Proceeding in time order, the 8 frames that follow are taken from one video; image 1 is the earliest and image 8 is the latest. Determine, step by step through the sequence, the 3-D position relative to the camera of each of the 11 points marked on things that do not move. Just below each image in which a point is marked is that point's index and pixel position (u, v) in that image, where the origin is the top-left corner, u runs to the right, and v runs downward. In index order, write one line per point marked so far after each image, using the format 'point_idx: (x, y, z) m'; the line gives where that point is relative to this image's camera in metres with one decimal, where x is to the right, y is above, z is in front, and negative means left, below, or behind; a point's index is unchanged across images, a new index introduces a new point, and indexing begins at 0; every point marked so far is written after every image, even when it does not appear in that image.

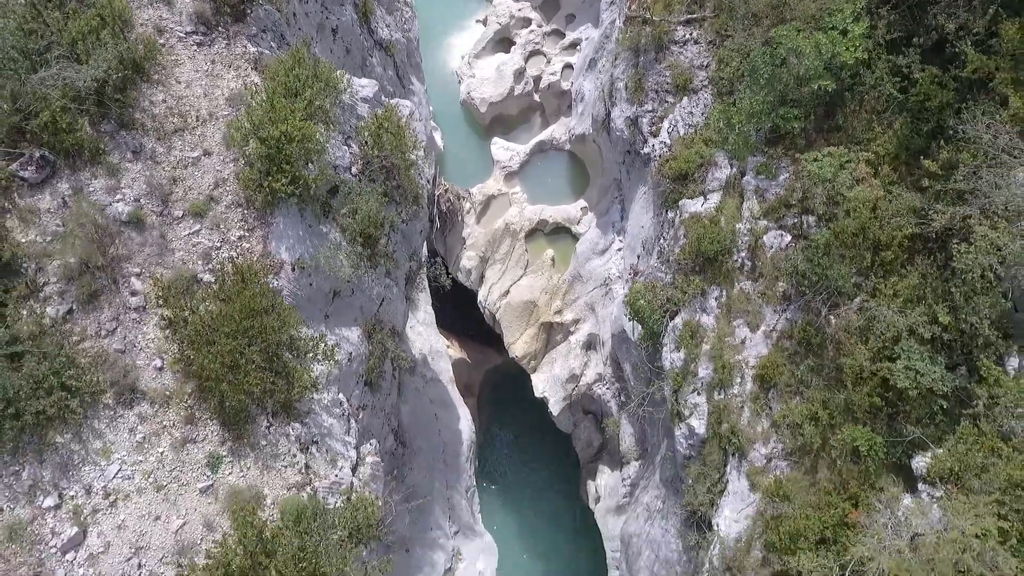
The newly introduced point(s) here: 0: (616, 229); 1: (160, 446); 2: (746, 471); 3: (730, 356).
0: (+2.9, +1.7, +17.2) m
1: (-4.6, -2.1, +8.0) m
2: (+4.3, -3.3, +11.2) m
3: (+4.2, -1.3, +11.8) m
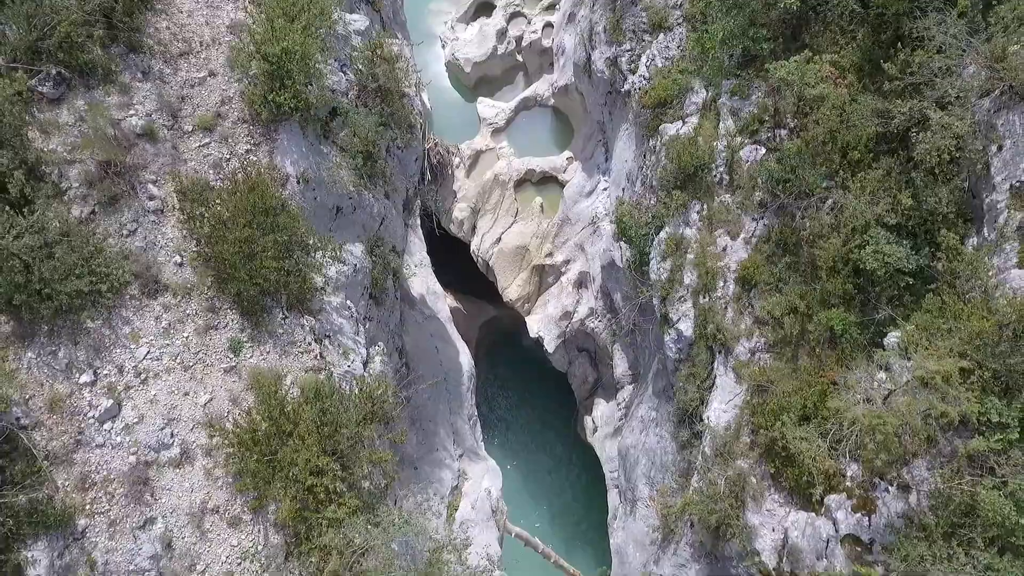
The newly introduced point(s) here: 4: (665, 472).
0: (+2.6, +3.4, +17.9) m
1: (-4.6, -0.6, +8.6) m
2: (+4.3, -1.5, +11.9) m
3: (+4.1, +0.5, +12.5) m
4: (+3.3, -4.1, +13.3) m
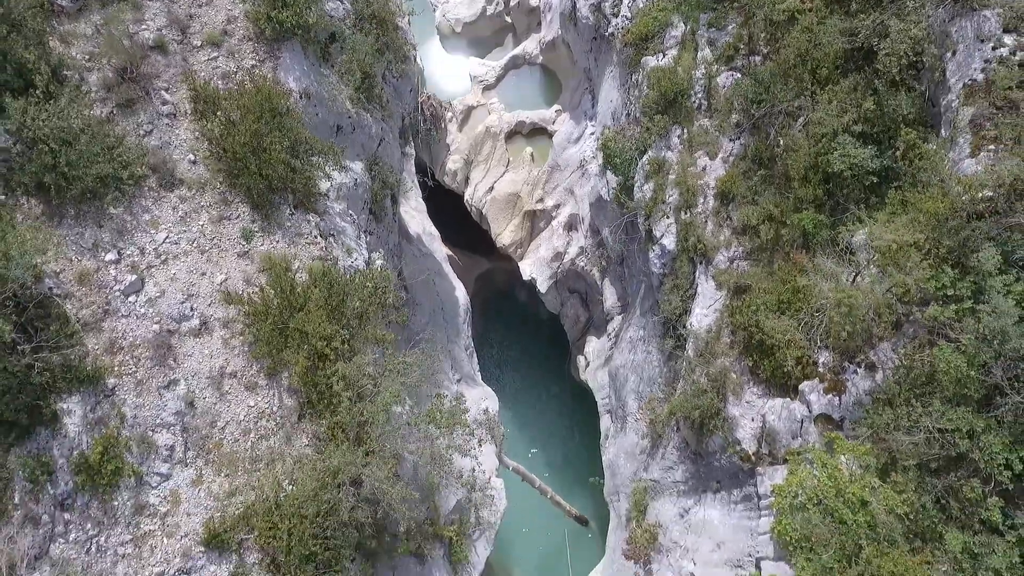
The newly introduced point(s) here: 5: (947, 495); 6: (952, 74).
0: (+2.3, +5.2, +18.7) m
1: (-4.7, +1.0, +9.3) m
2: (+4.1, +0.3, +12.7) m
3: (+3.9, +2.3, +13.3) m
4: (+3.2, -2.3, +14.0) m
5: (+6.6, -3.1, +9.3) m
6: (+7.7, +3.8, +10.8) m
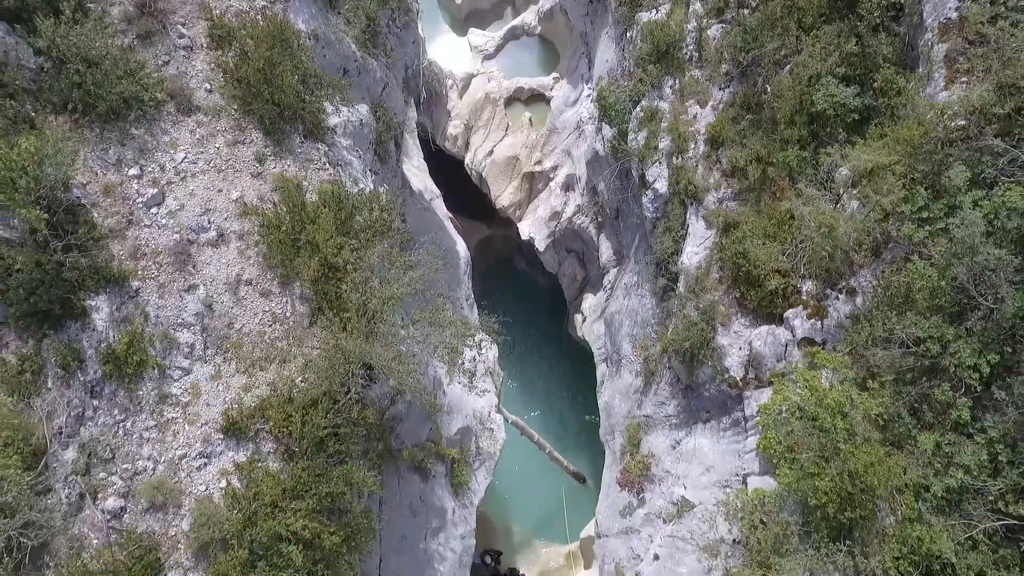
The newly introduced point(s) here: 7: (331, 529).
0: (+2.3, +6.5, +19.2) m
1: (-4.7, +2.3, +9.8) m
2: (+4.1, +1.6, +13.2) m
3: (+3.9, +3.6, +13.8) m
4: (+3.2, -1.0, +14.6) m
5: (+6.6, -1.8, +9.9) m
6: (+7.7, +5.1, +11.3) m
7: (-2.4, -3.2, +8.2) m
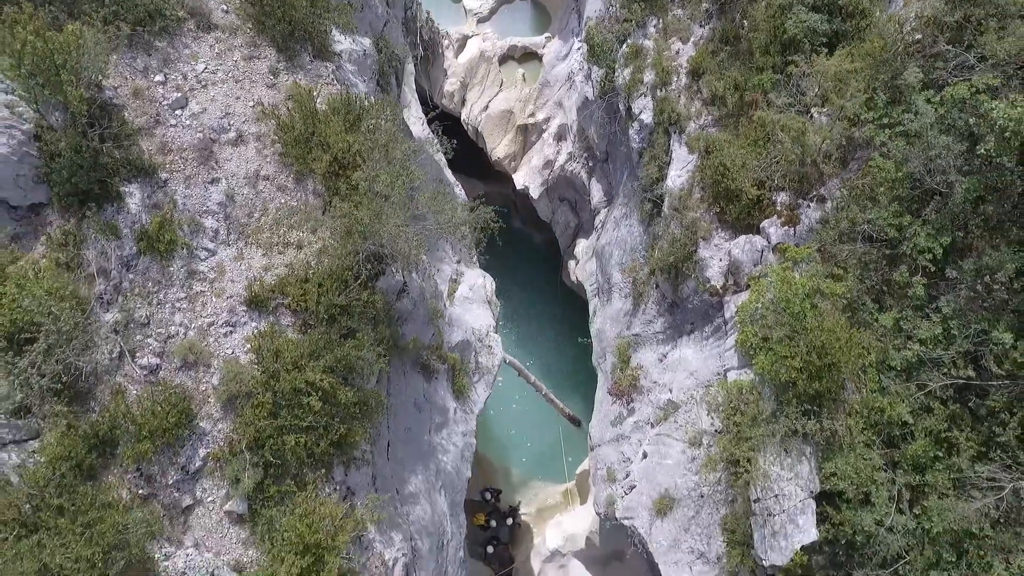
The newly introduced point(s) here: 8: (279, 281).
0: (+2.1, +8.3, +20.1) m
1: (-4.9, +4.0, +10.7) m
2: (+4.0, +3.4, +14.1) m
3: (+3.8, +5.4, +14.7) m
4: (+3.1, +0.8, +15.5) m
5: (+6.5, 0.0, +10.8) m
6: (+7.5, +6.9, +12.3) m
7: (-2.5, -1.5, +9.1) m
8: (-3.6, +0.1, +9.4) m
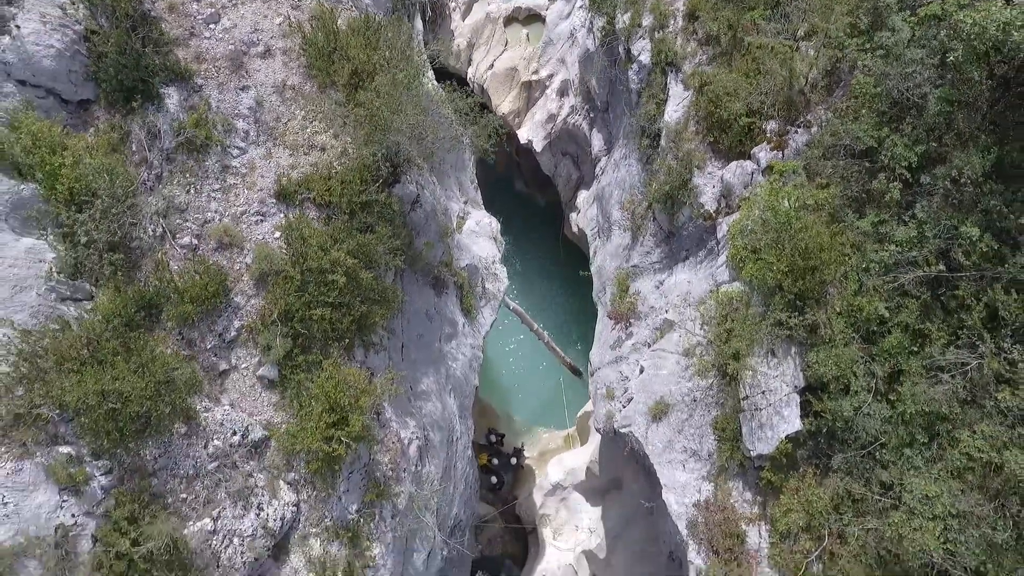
0: (+2.2, +10.0, +20.9) m
1: (-4.7, +5.8, +11.5) m
2: (+4.1, +5.1, +14.9) m
3: (+3.9, +7.1, +15.5) m
4: (+3.2, +2.5, +16.3) m
5: (+6.6, +1.7, +11.6) m
6: (+7.7, +8.6, +13.1) m
7: (-2.4, +0.2, +9.9) m
8: (-3.5, +1.9, +10.3) m
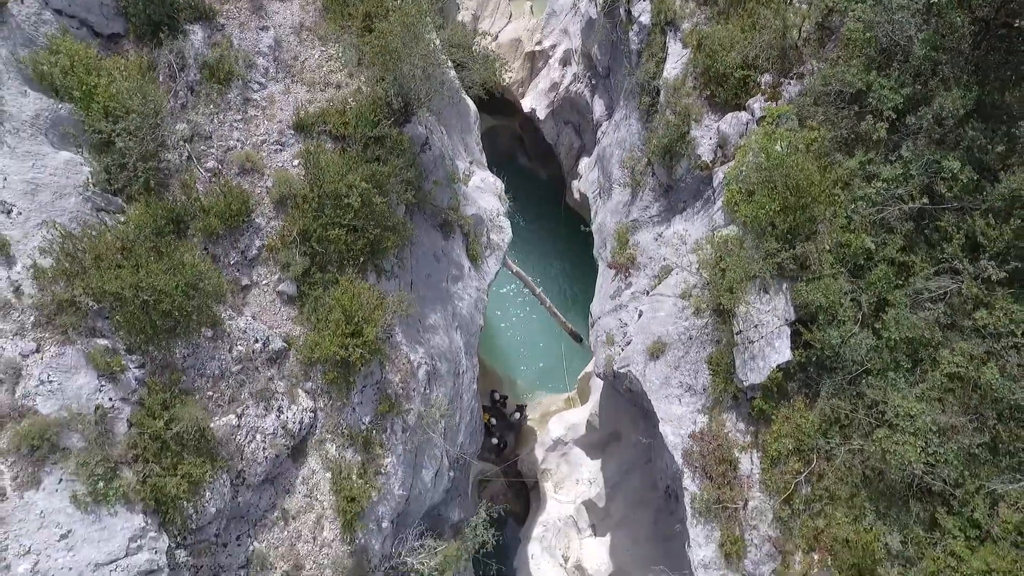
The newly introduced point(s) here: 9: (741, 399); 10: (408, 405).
0: (+2.4, +11.3, +21.5) m
1: (-4.6, +7.0, +12.1) m
2: (+4.3, +6.4, +15.5) m
3: (+4.0, +8.4, +16.1) m
4: (+3.3, +3.8, +16.9) m
5: (+6.7, +2.9, +12.2) m
6: (+7.8, +9.8, +13.6) m
7: (-2.3, +1.5, +10.5) m
8: (-3.4, +3.1, +10.8) m
9: (+4.6, -2.2, +12.4) m
10: (-1.8, -2.1, +10.7) m
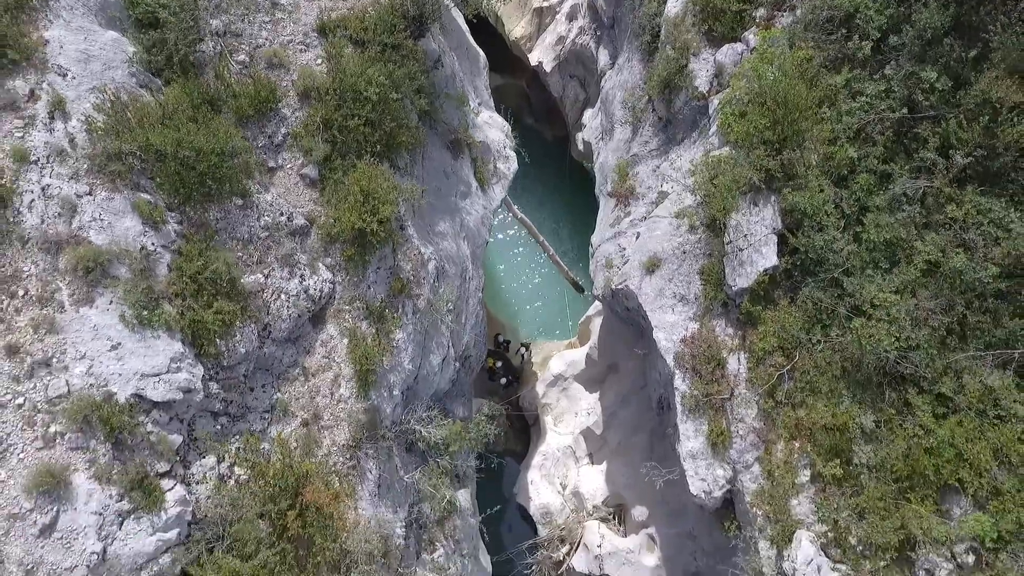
0: (+2.8, +13.2, +22.3) m
1: (-4.4, +9.1, +12.9) m
2: (+4.5, +8.2, +16.3) m
3: (+4.3, +10.3, +16.9) m
4: (+3.5, +5.7, +17.6) m
5: (+6.9, +4.8, +12.9) m
6: (+8.1, +11.7, +14.4) m
7: (-2.2, +3.5, +11.4) m
8: (-3.2, +5.2, +11.7) m
9: (+4.7, -0.4, +13.2) m
10: (-1.8, -0.1, +11.6) m
